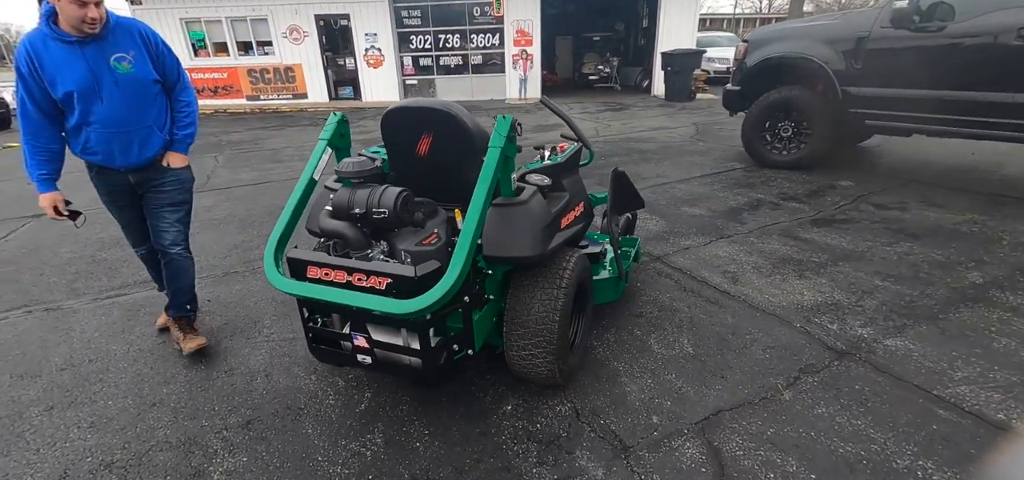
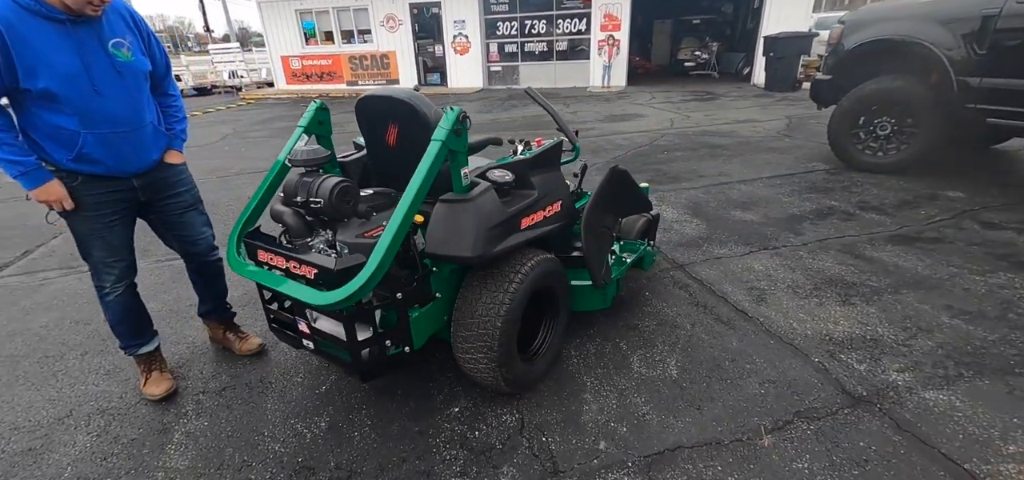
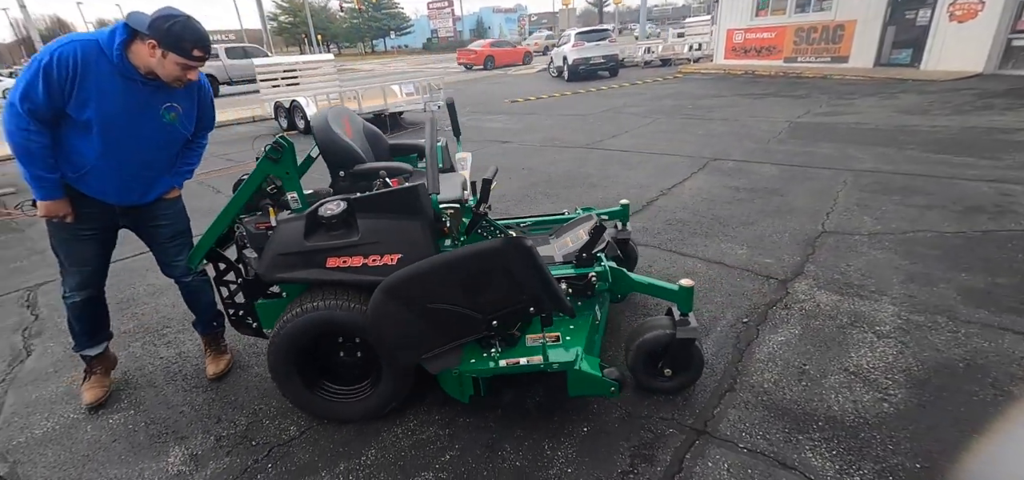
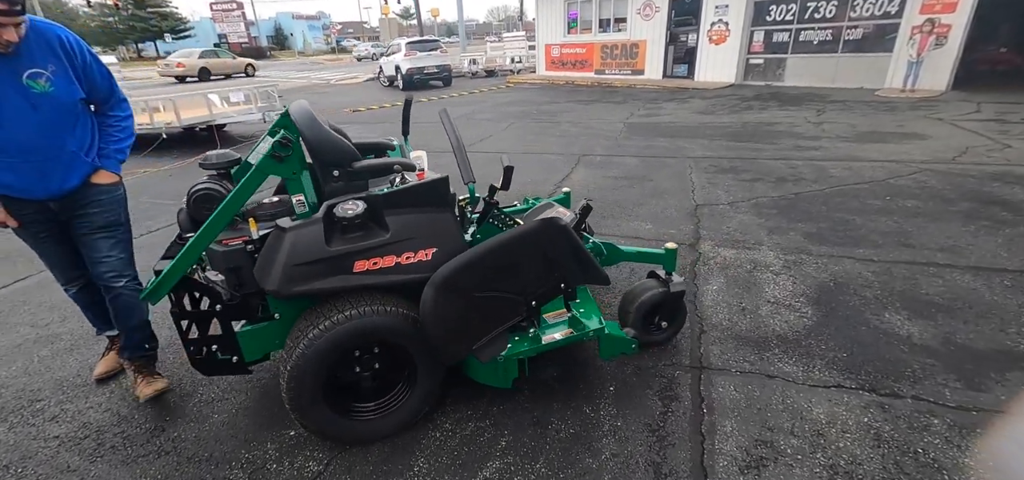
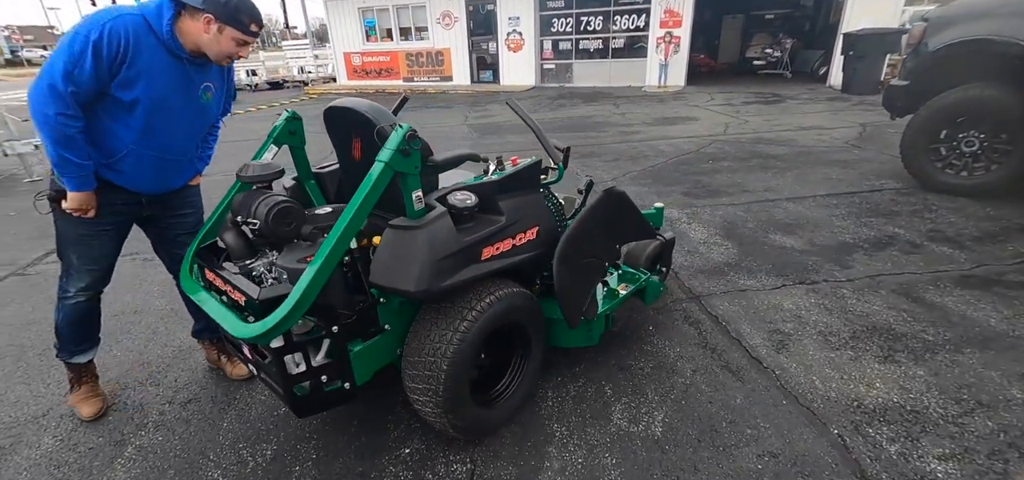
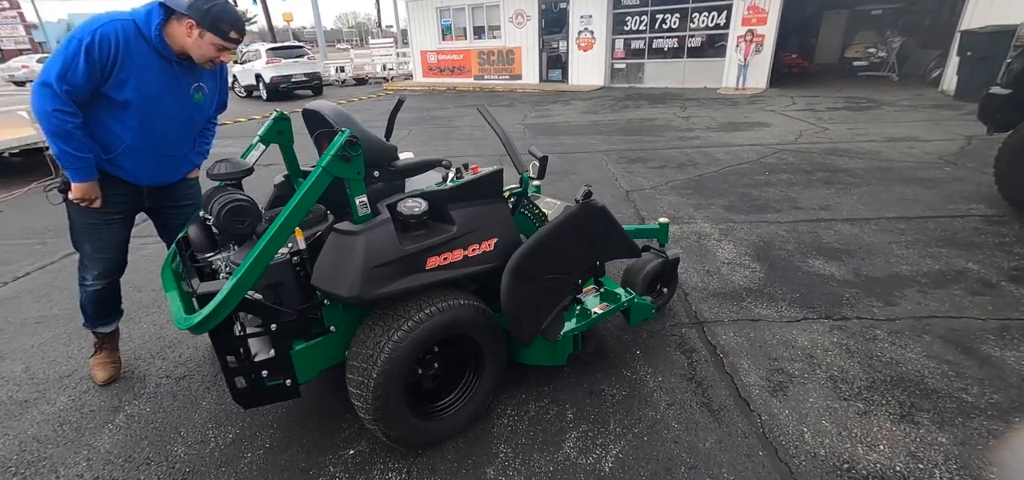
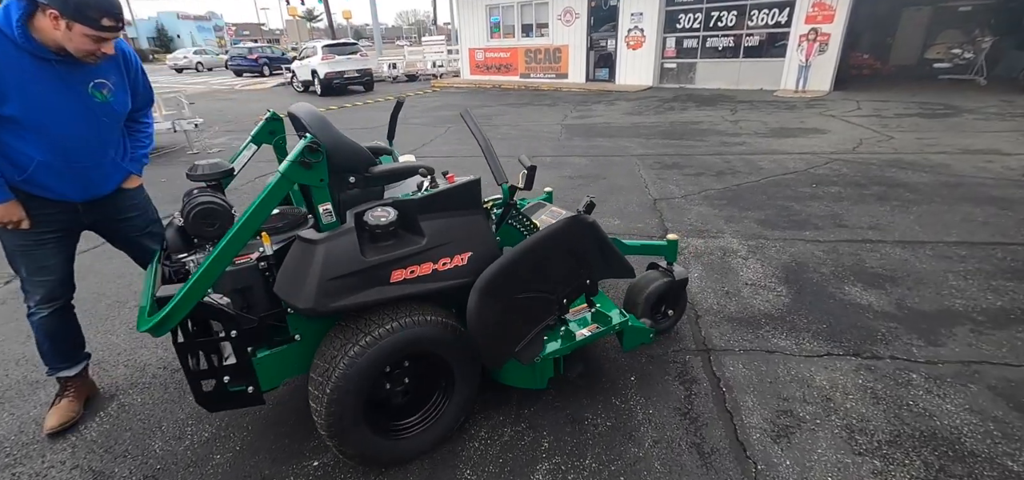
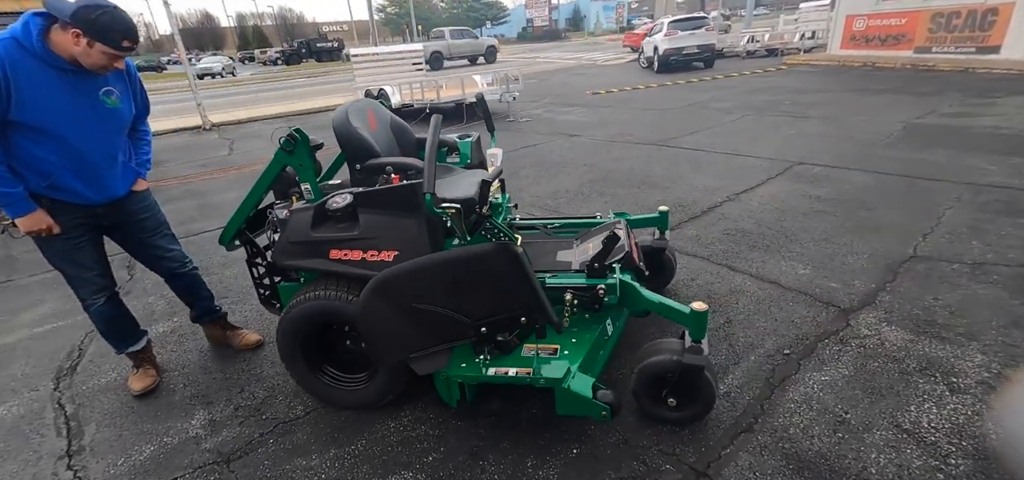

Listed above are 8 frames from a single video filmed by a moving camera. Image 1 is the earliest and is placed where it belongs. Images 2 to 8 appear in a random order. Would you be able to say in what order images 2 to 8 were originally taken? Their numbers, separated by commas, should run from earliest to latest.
2, 5, 6, 7, 4, 3, 8
